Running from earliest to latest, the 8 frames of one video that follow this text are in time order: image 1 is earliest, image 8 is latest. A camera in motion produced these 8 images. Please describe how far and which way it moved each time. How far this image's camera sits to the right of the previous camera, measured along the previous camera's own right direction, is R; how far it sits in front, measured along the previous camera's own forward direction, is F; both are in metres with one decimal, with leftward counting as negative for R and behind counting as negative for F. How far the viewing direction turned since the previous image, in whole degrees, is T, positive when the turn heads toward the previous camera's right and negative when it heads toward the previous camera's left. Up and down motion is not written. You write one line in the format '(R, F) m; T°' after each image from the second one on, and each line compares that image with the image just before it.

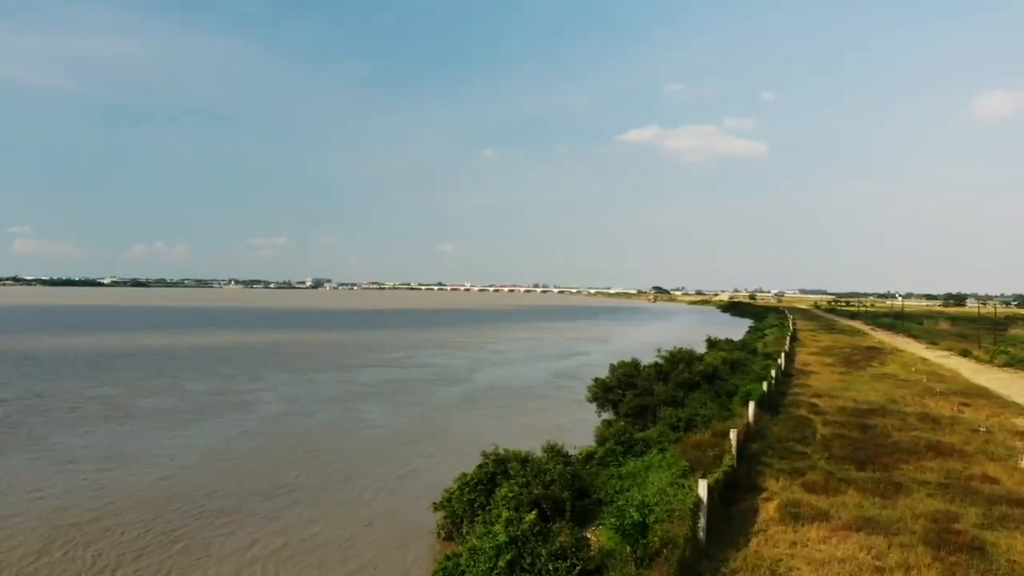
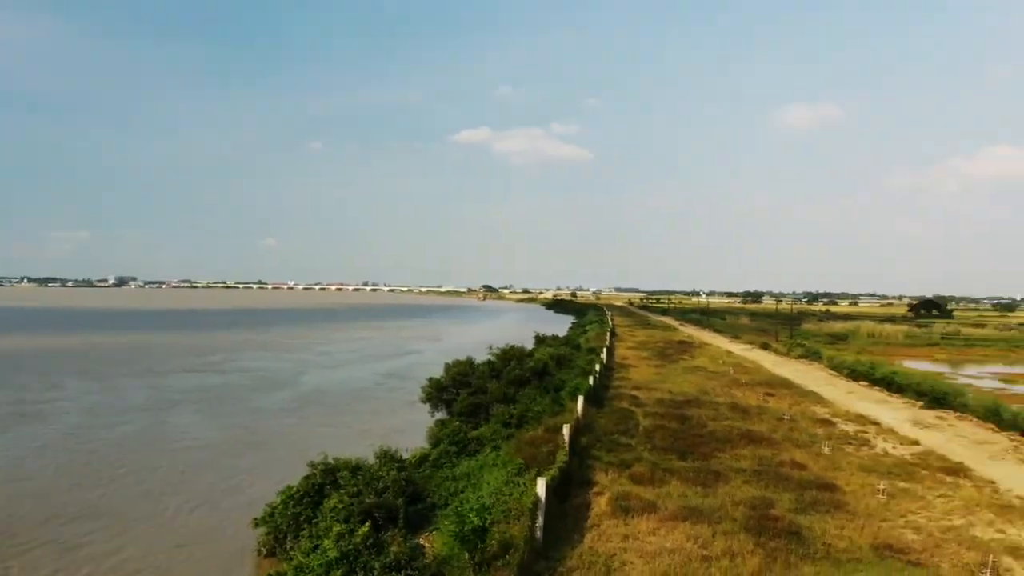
(+2.1, +0.8) m; +9°
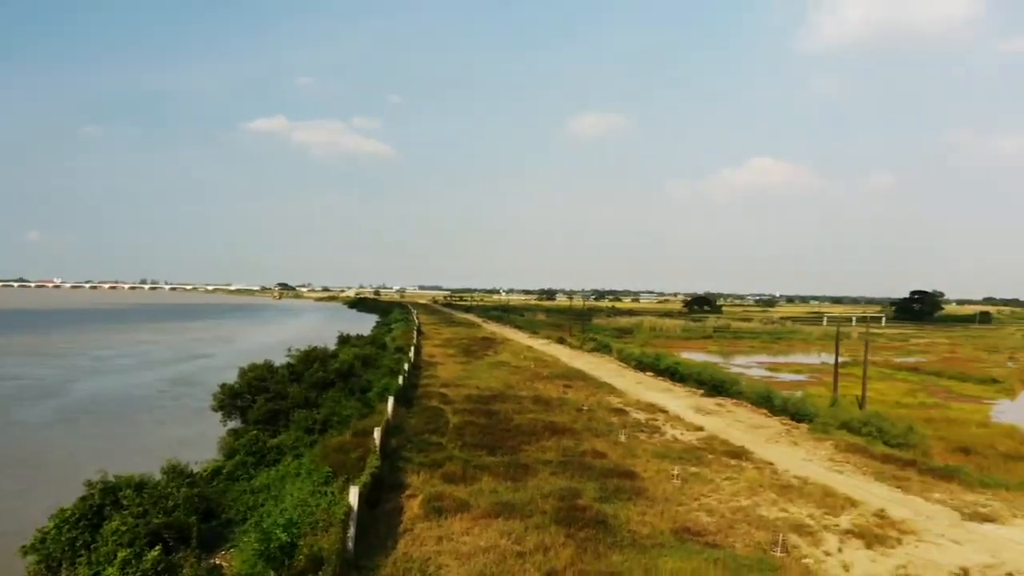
(0.0, +0.4) m; +17°
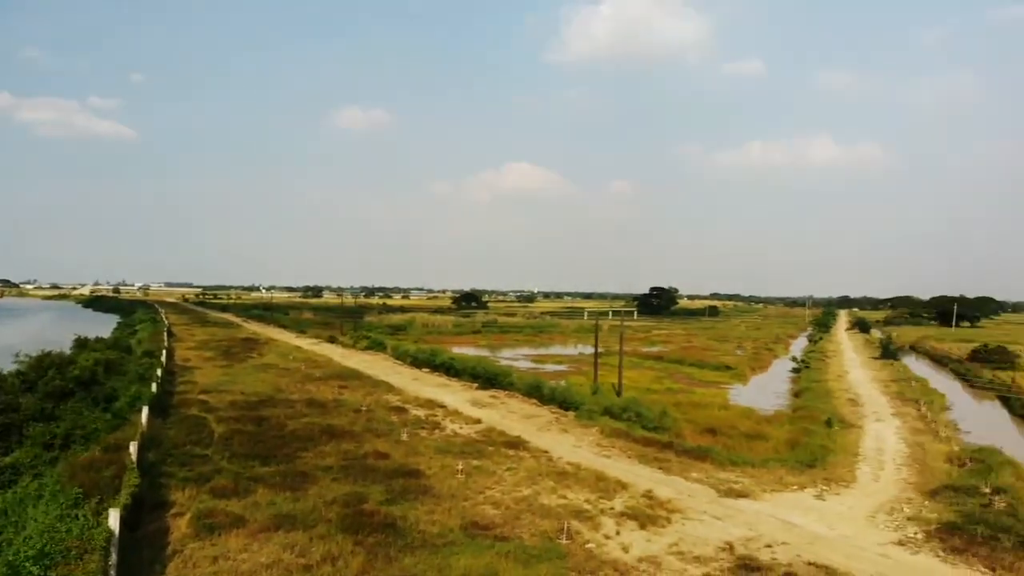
(-0.3, +0.4) m; +21°
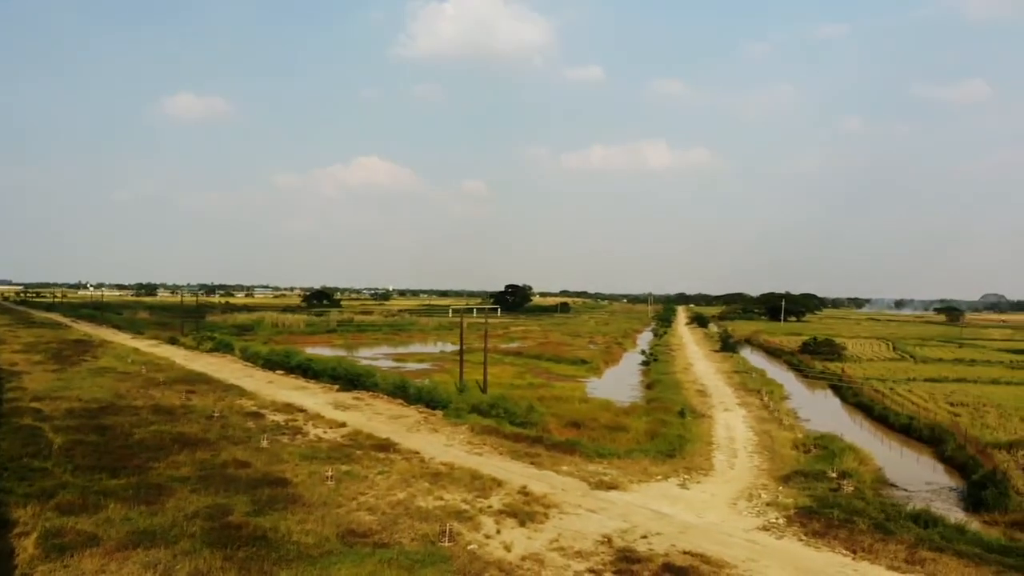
(-0.5, +0.3) m; +13°
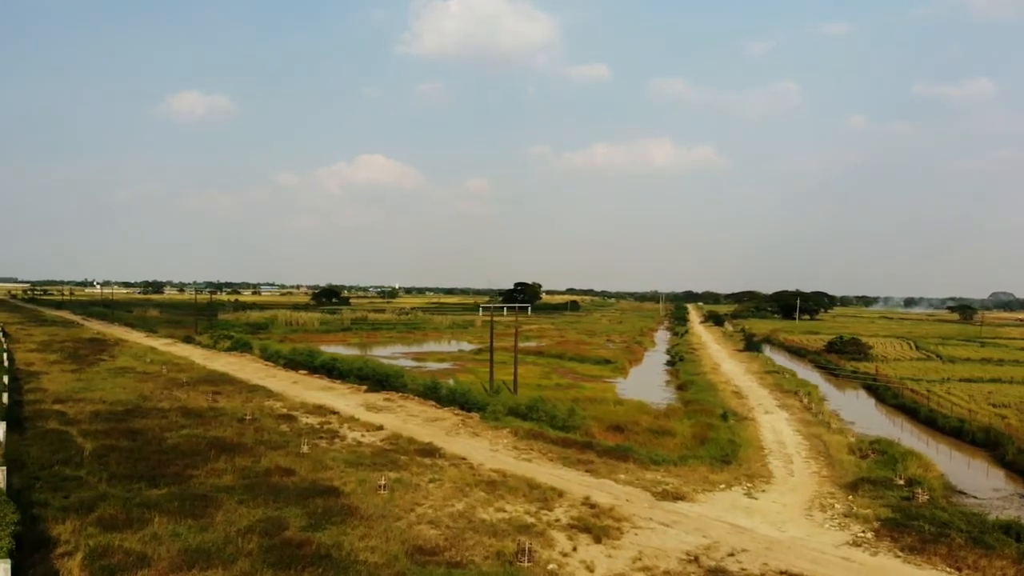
(-1.4, +1.0) m; 0°
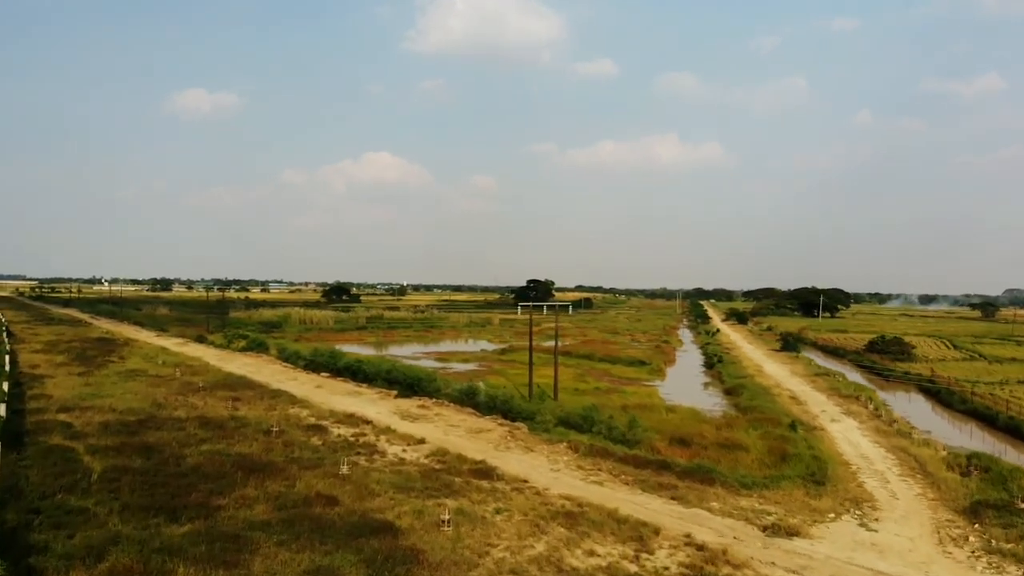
(-1.6, +2.4) m; -1°
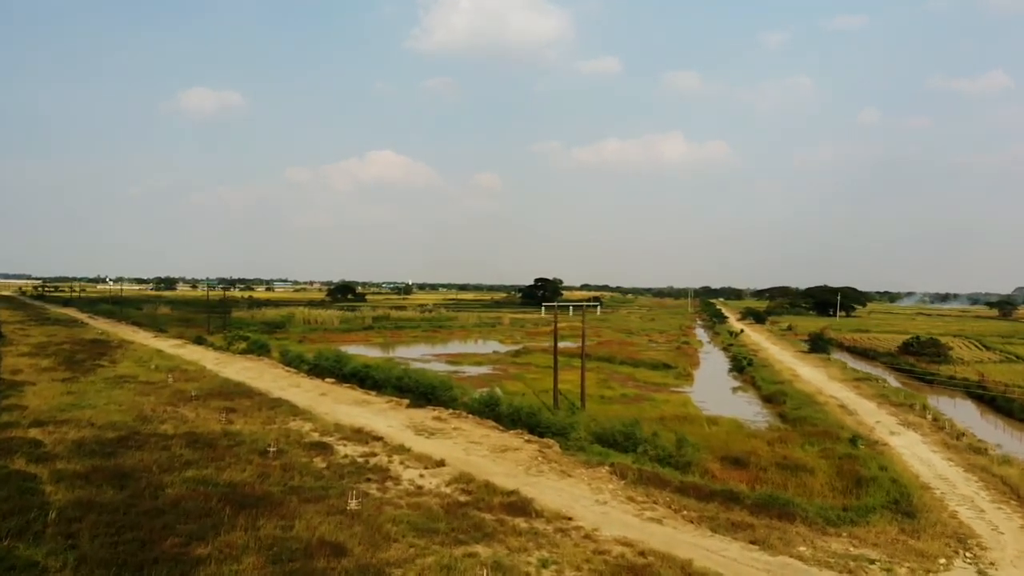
(-0.8, +2.6) m; 0°
